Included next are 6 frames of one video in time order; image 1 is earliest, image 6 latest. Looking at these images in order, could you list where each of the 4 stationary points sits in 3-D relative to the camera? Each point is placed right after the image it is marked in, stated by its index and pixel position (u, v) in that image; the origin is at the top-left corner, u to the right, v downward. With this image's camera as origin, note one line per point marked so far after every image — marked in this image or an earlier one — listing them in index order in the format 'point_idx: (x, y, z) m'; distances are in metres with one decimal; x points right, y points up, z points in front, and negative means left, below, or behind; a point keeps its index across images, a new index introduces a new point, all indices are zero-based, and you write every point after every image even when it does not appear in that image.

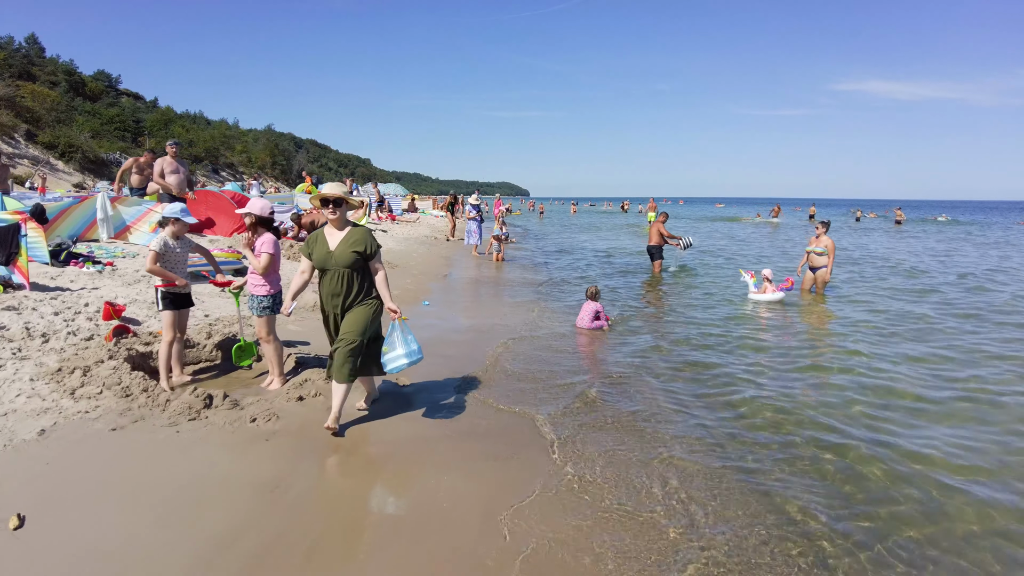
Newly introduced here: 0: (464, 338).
0: (-0.6, -0.5, +7.3) m
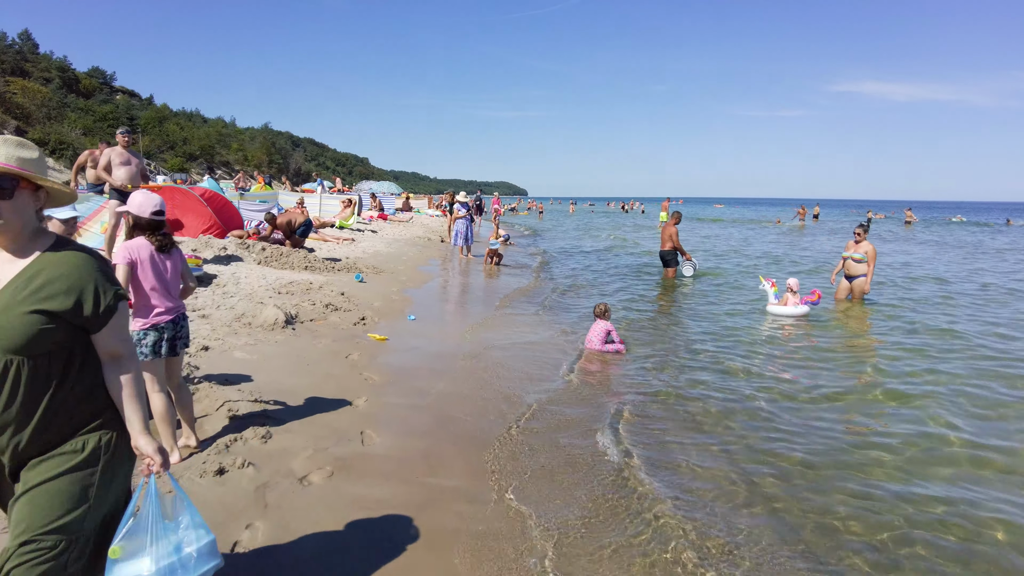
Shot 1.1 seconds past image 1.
0: (-0.5, -0.7, +6.0) m
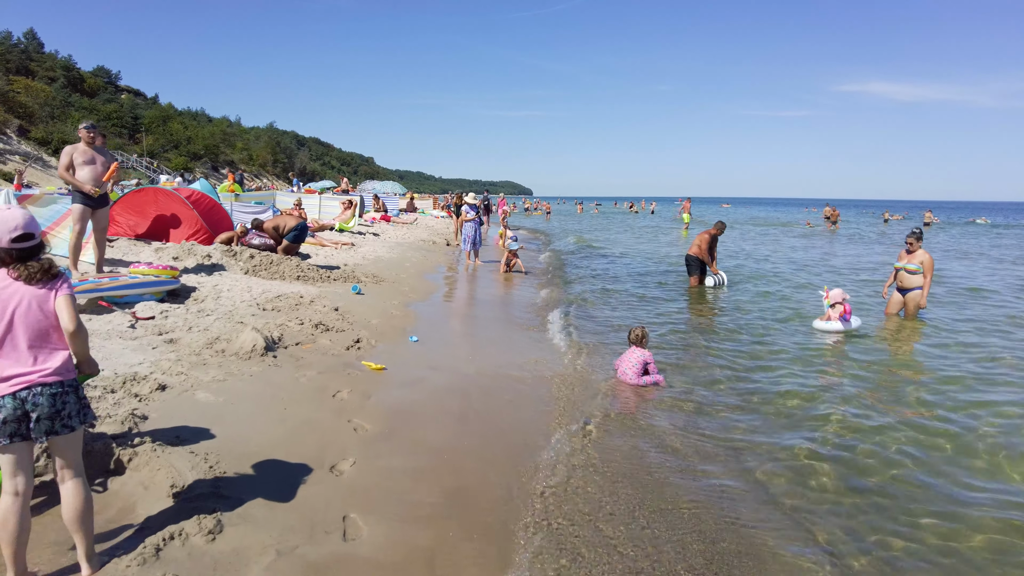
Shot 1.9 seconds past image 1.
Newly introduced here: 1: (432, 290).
0: (-0.4, -0.9, +5.0) m
1: (-1.2, 0.0, +10.4) m
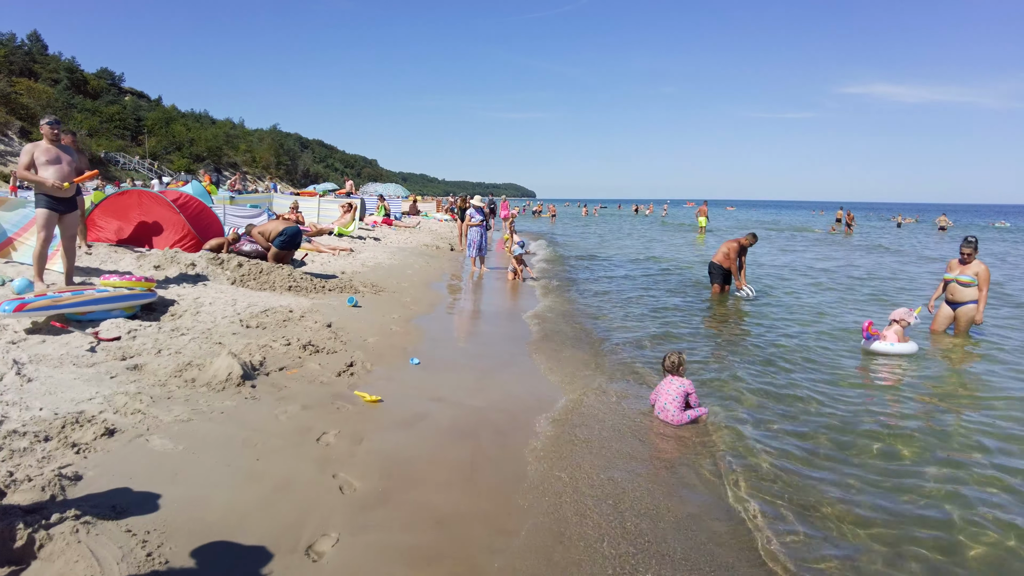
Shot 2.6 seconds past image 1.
0: (-0.3, -1.0, +4.2) m
1: (-1.1, -0.2, +9.6) m
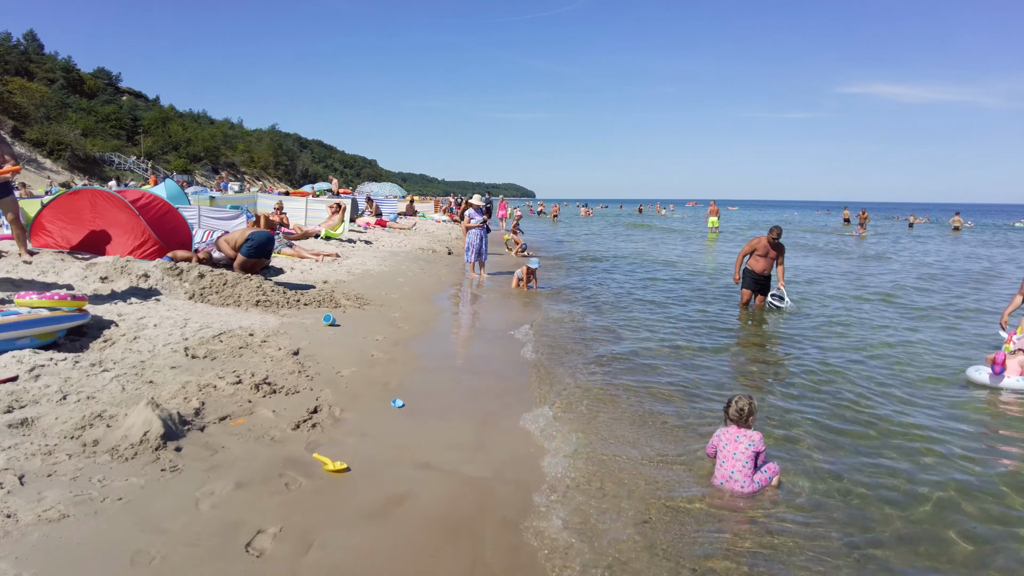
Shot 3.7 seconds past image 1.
0: (-0.2, -1.2, +3.0) m
1: (-1.0, -0.3, +8.4) m
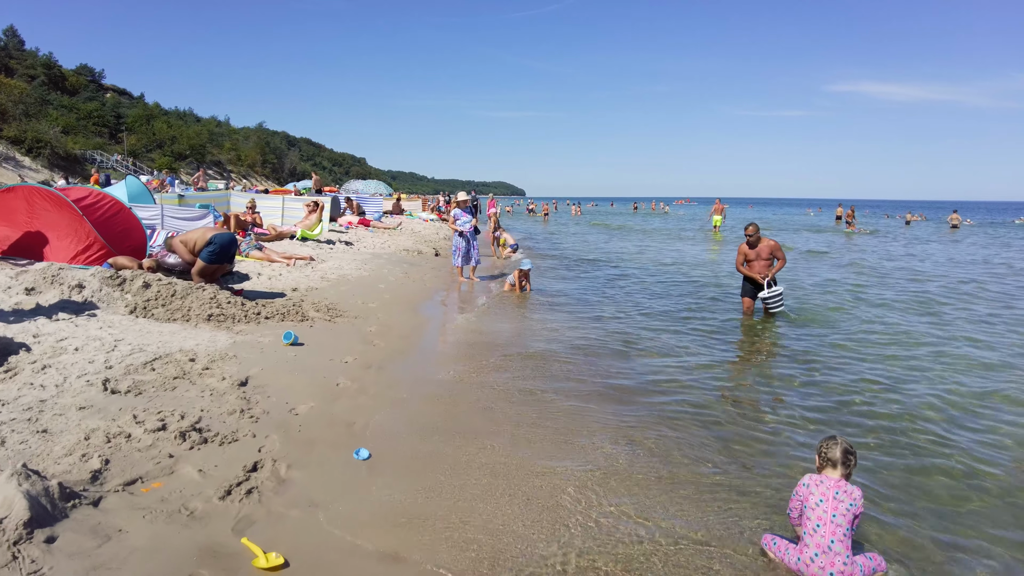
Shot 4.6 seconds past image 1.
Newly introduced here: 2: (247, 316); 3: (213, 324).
0: (-0.2, -1.3, +2.0) m
1: (-1.1, -0.4, +7.4) m
2: (-2.6, -0.3, +6.6) m
3: (-2.8, -0.3, +6.3) m
